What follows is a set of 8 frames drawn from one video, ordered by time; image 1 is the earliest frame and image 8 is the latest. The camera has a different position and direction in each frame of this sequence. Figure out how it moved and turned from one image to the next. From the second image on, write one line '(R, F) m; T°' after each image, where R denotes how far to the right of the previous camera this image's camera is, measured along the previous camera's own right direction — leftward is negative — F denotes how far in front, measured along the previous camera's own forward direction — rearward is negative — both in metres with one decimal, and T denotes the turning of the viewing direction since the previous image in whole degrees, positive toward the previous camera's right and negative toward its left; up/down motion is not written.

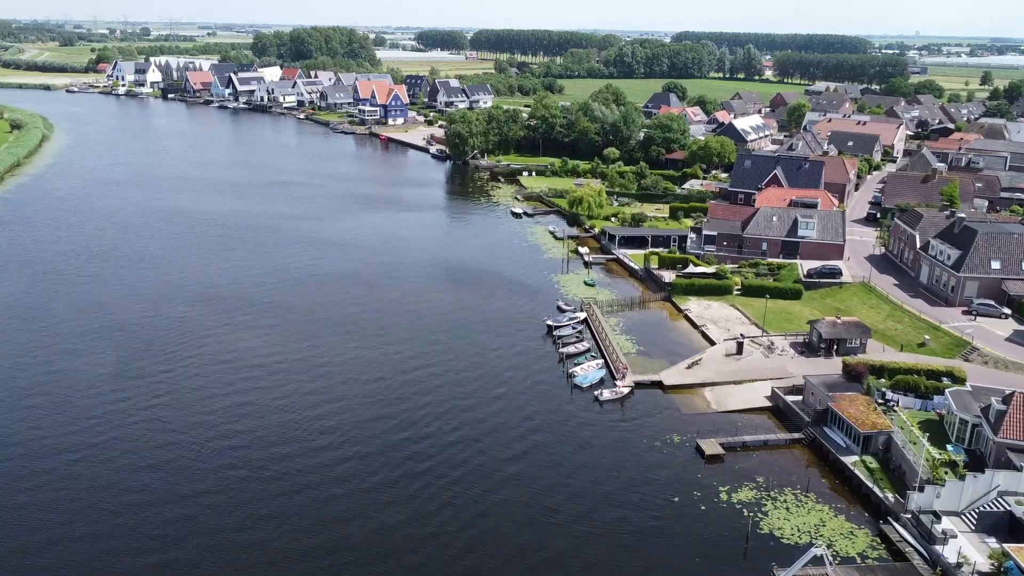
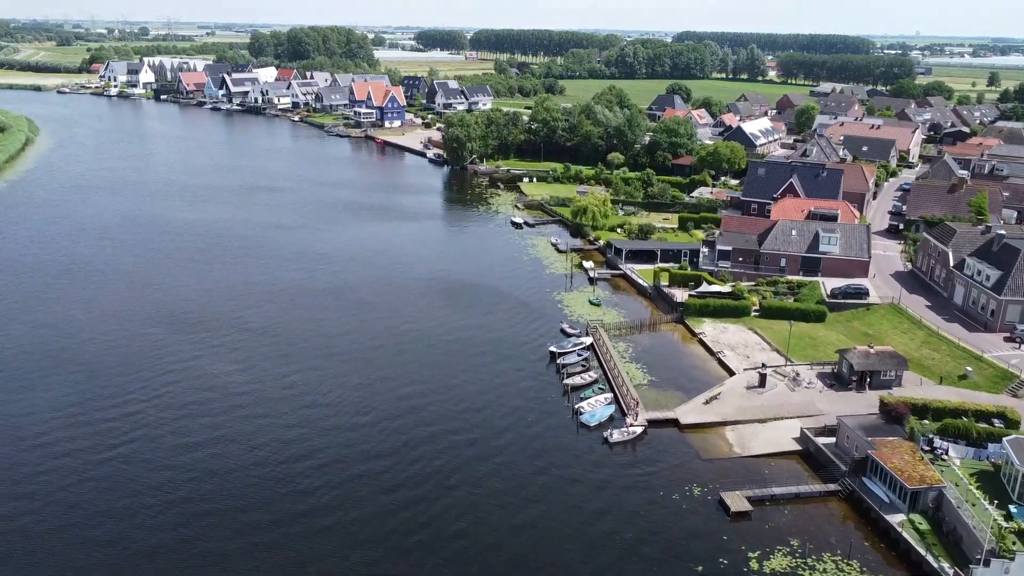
(0.0, +3.7) m; 0°
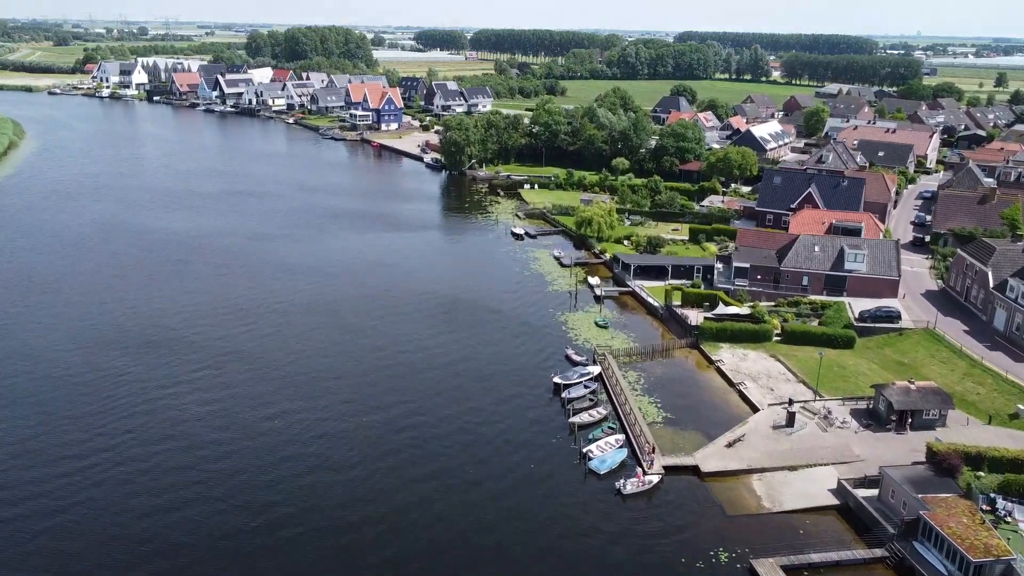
(0.0, +3.7) m; 0°
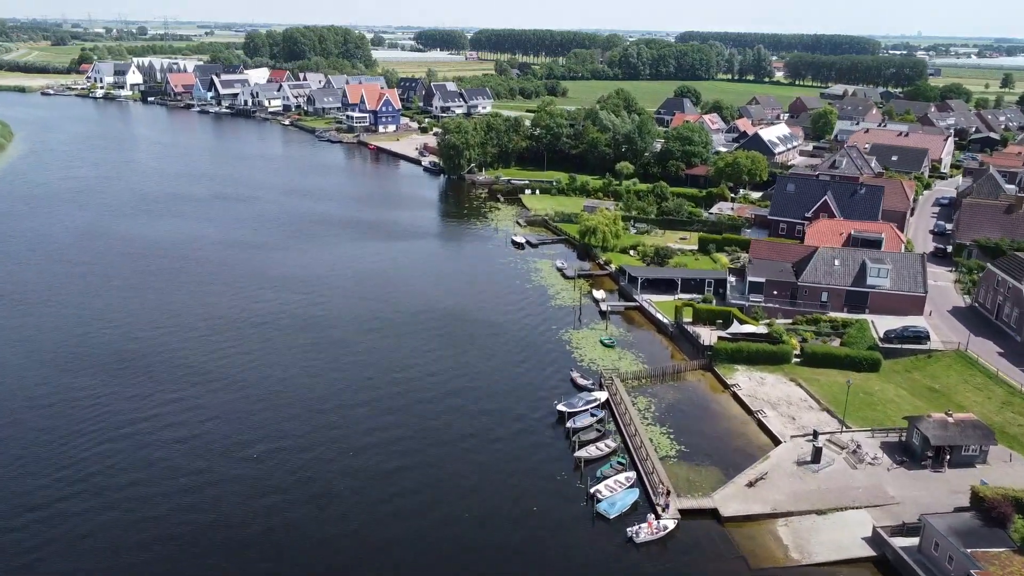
(0.0, +2.8) m; 0°
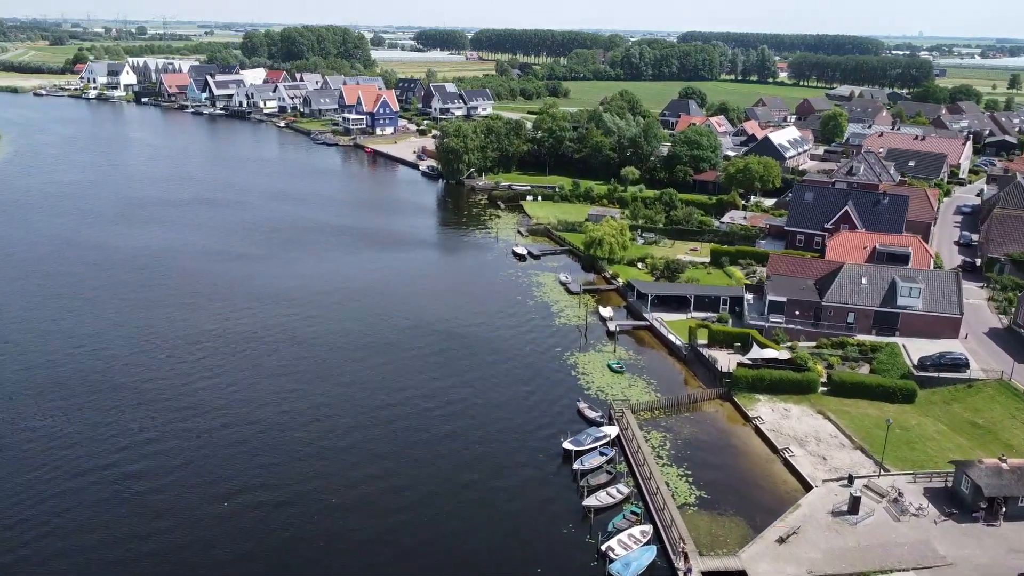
(0.0, +3.3) m; 0°
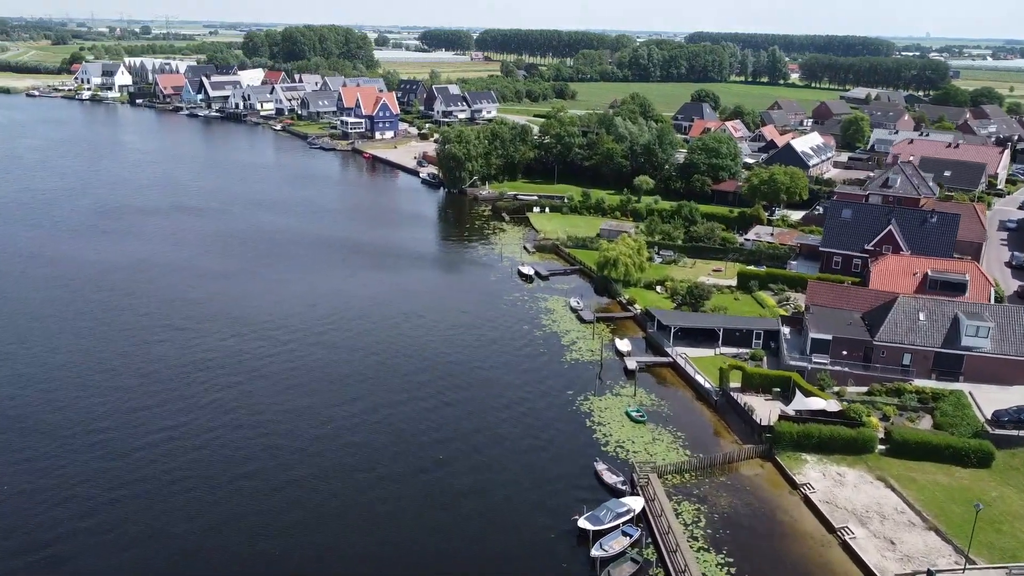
(-0.1, +5.1) m; 0°
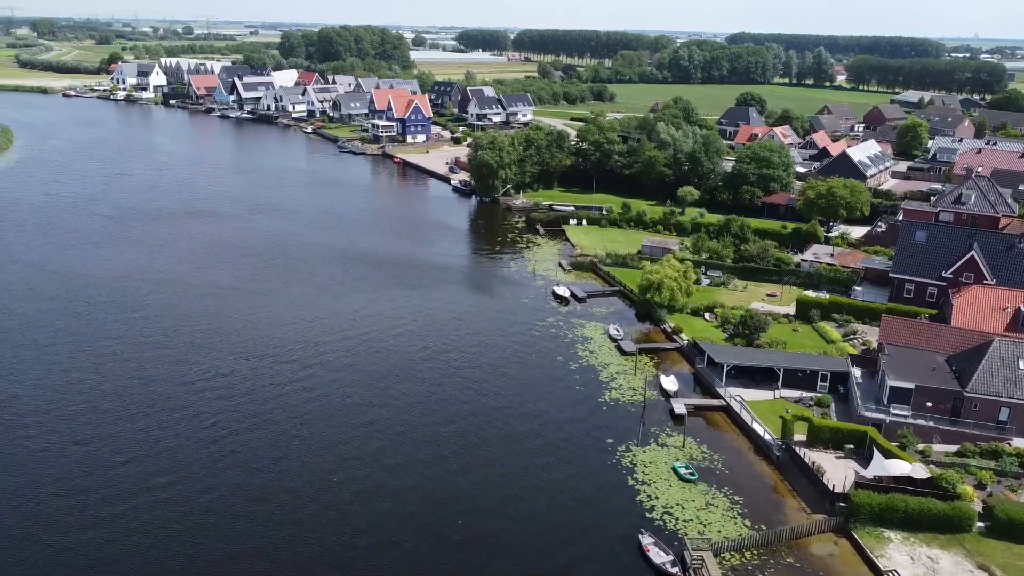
(0.0, +4.2) m; -2°
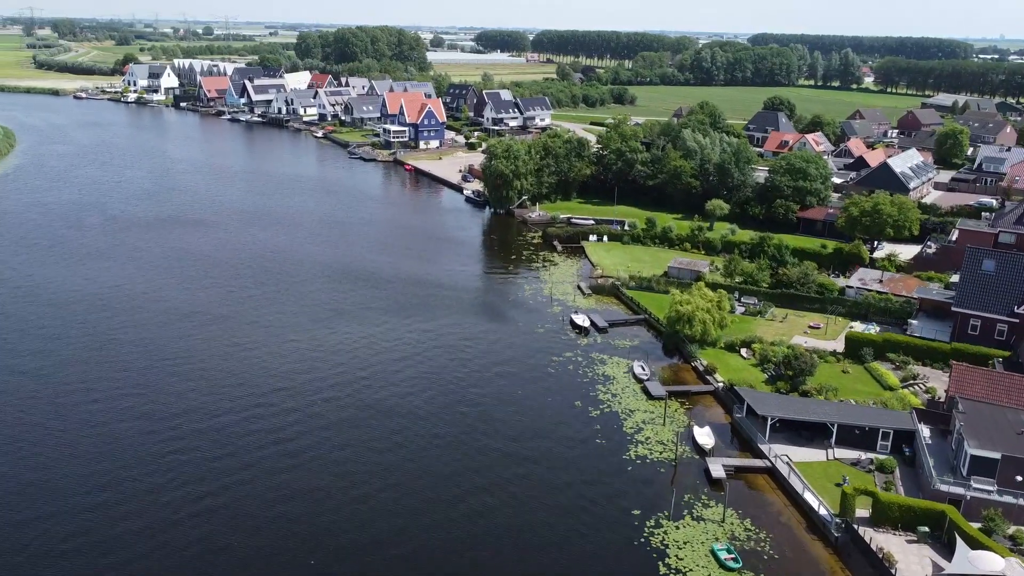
(+0.2, +4.6) m; -1°
